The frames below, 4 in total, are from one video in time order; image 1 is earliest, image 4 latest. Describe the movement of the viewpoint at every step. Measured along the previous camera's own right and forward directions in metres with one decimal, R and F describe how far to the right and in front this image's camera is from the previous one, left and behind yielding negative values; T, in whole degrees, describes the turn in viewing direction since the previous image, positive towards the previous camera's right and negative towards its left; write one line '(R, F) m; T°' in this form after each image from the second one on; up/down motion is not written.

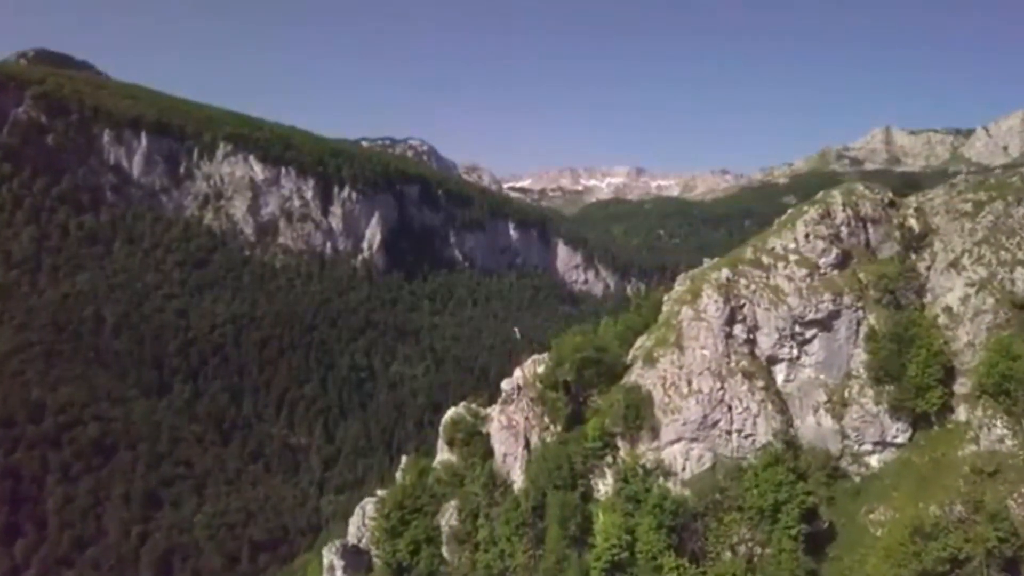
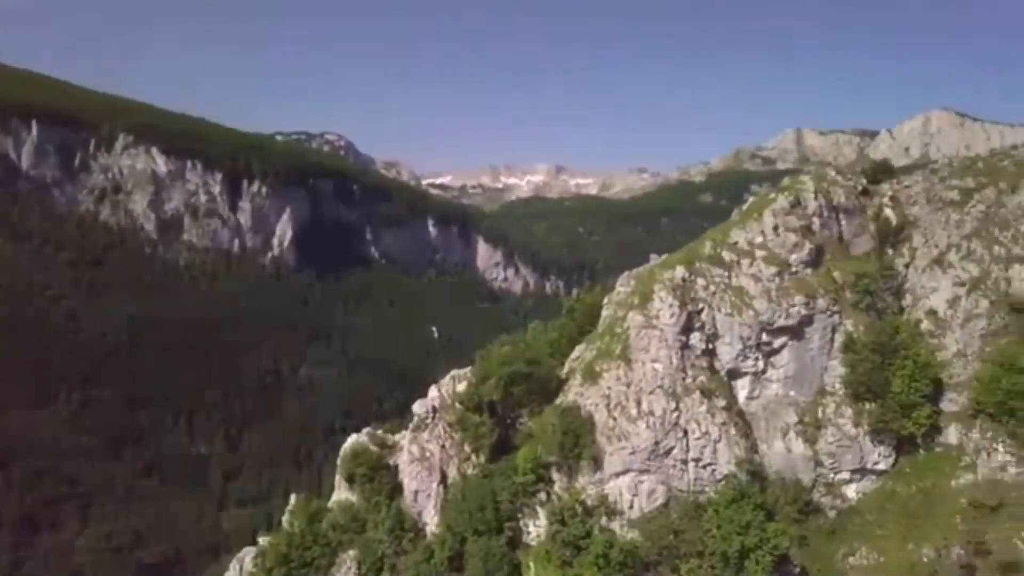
(+0.4, +13.1) m; +5°
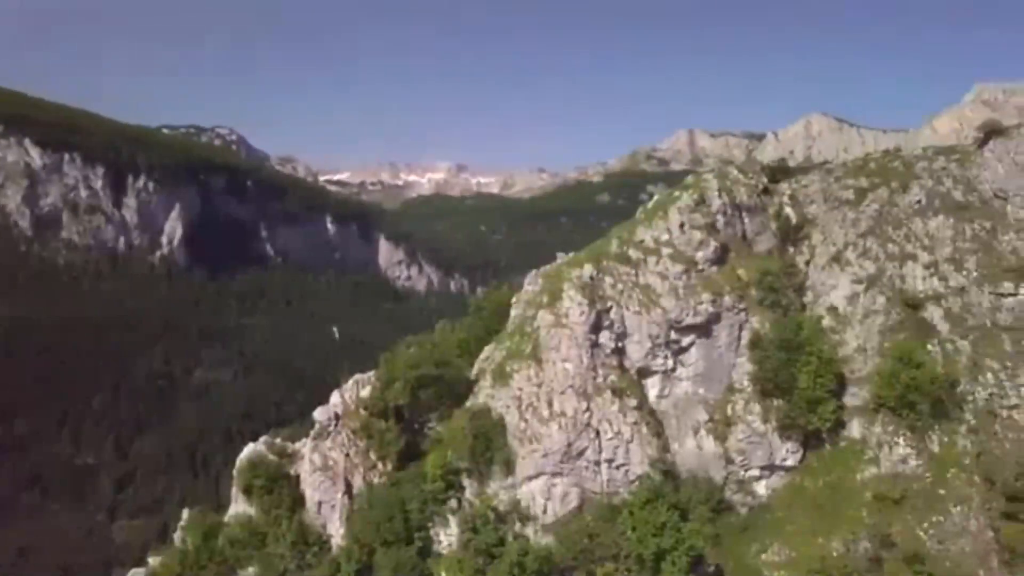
(-0.4, +1.5) m; +6°
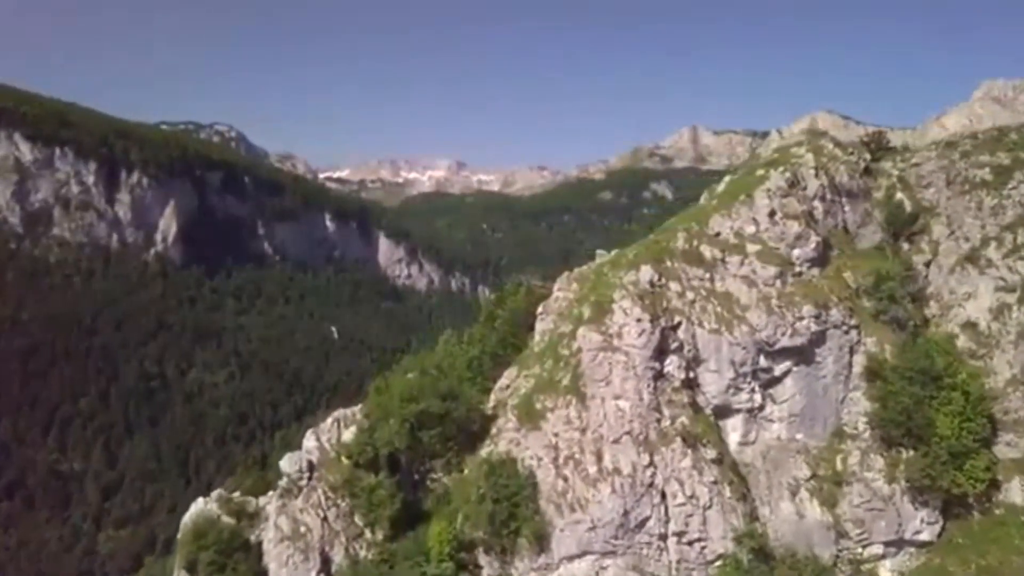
(-1.6, +16.6) m; 0°
